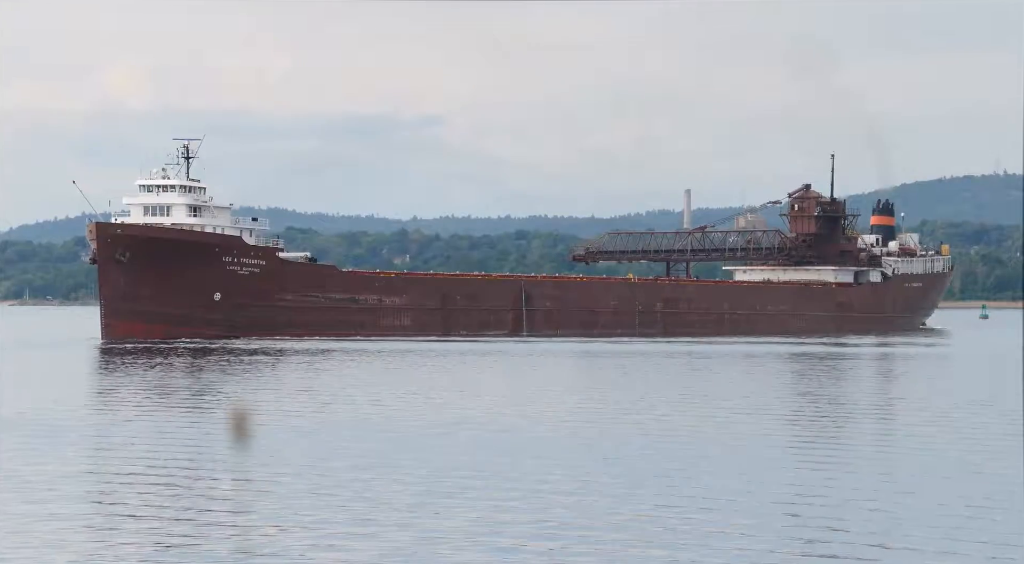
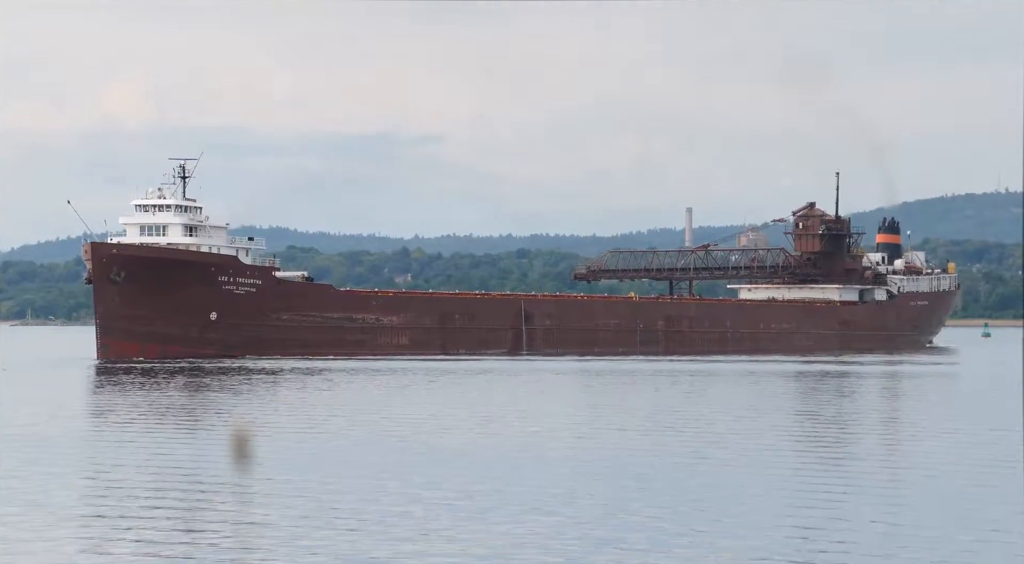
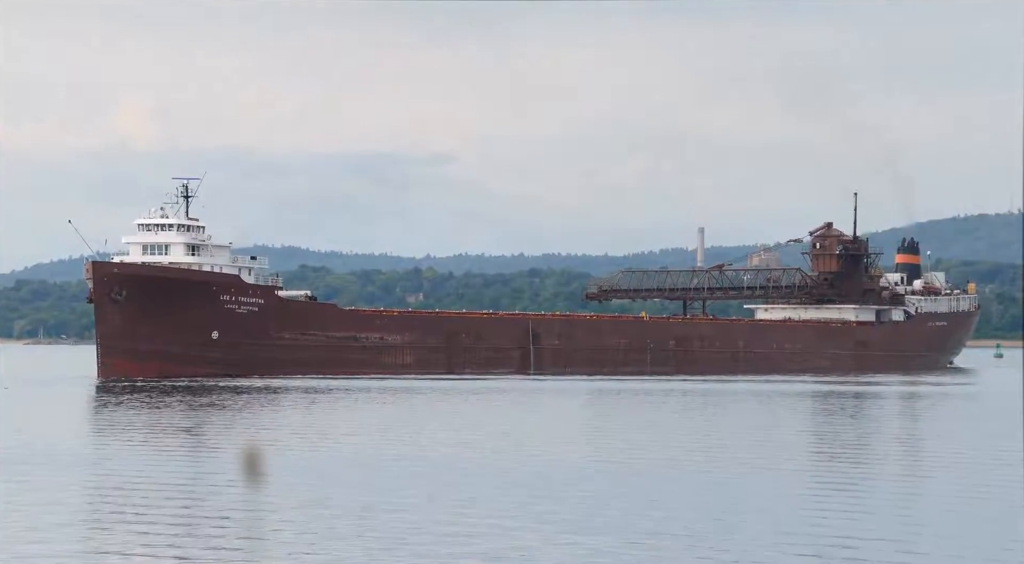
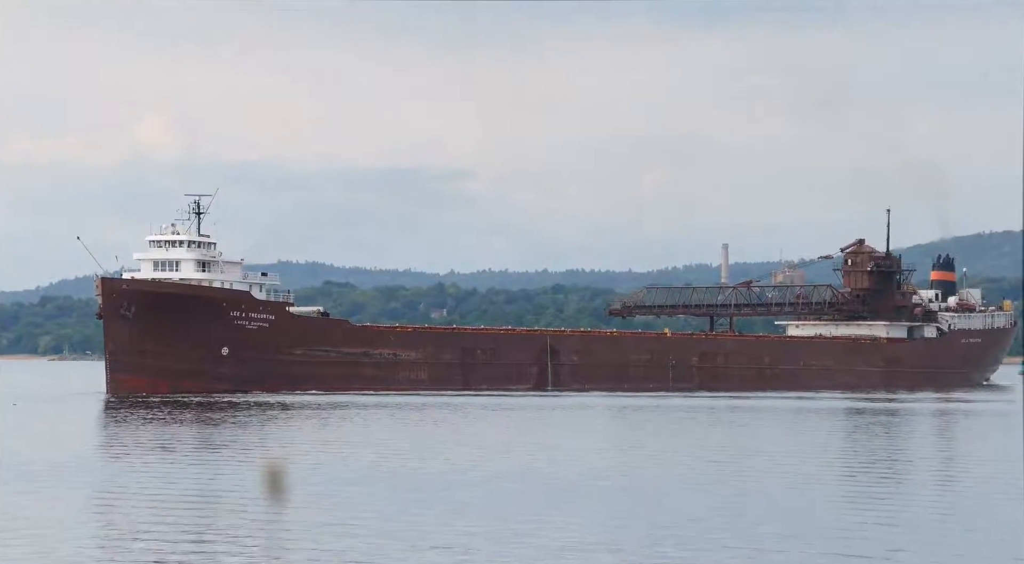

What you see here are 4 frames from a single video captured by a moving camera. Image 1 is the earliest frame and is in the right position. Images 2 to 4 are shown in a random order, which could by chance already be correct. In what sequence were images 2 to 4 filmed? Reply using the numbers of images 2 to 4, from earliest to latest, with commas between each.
2, 3, 4
